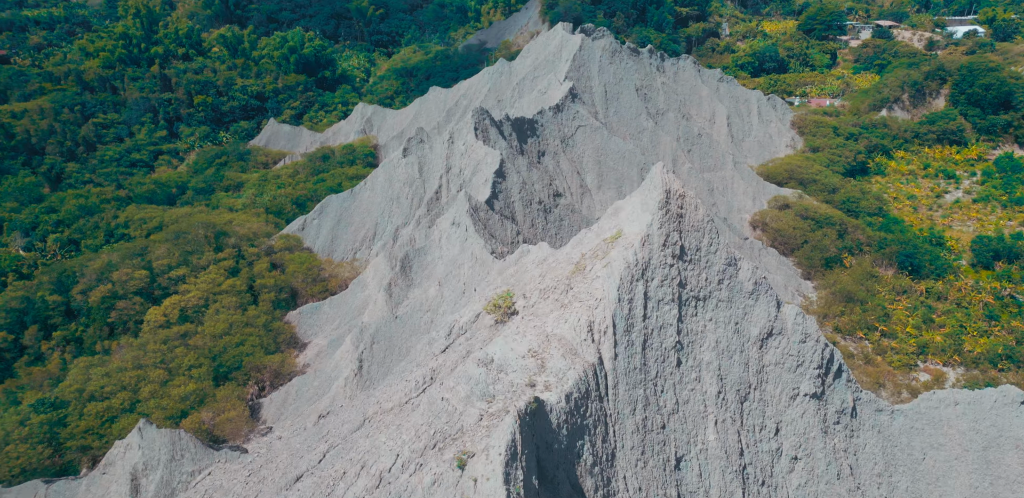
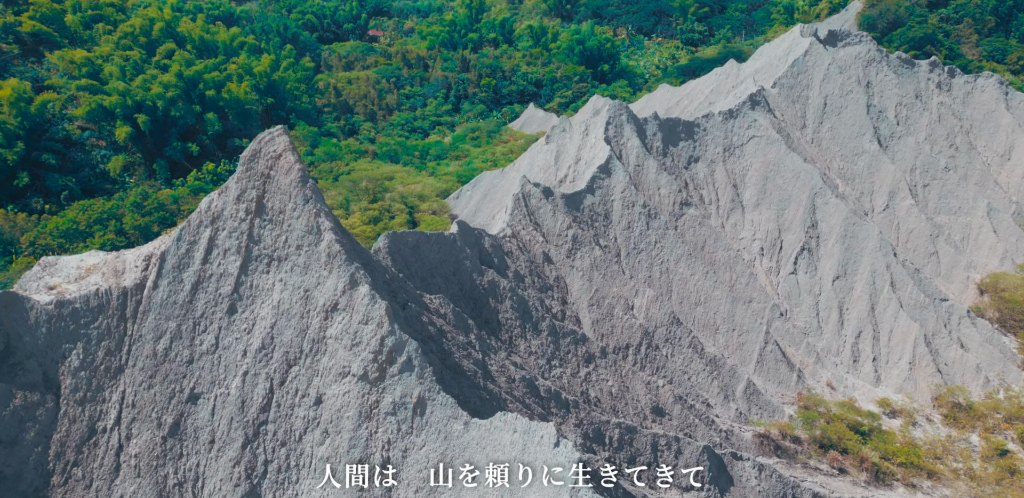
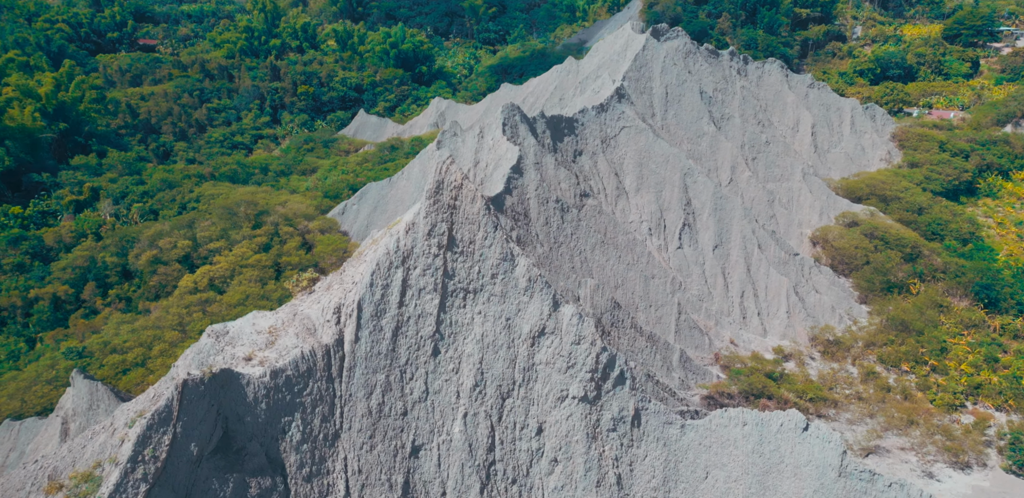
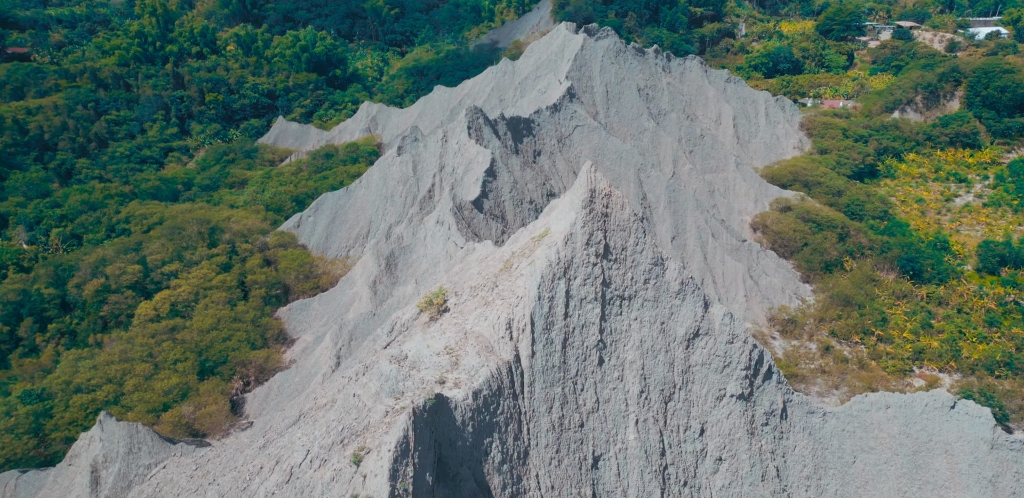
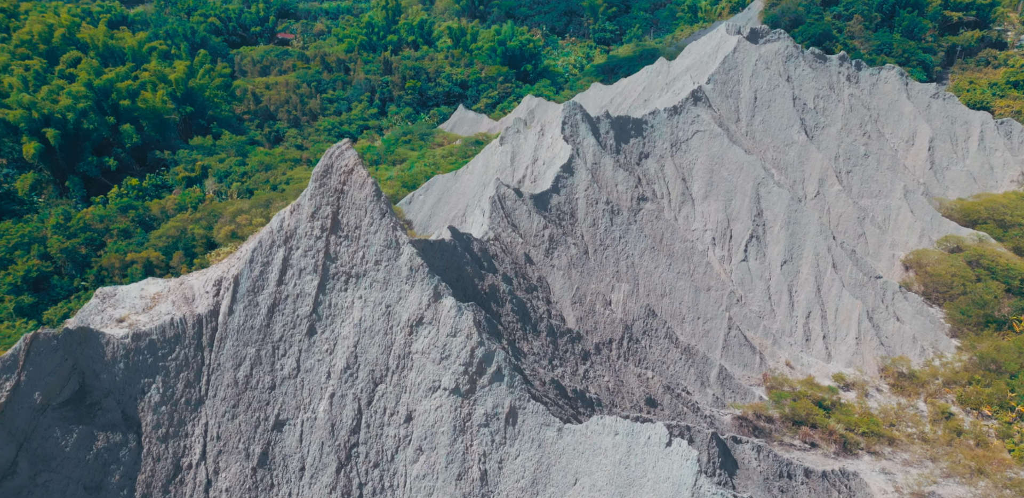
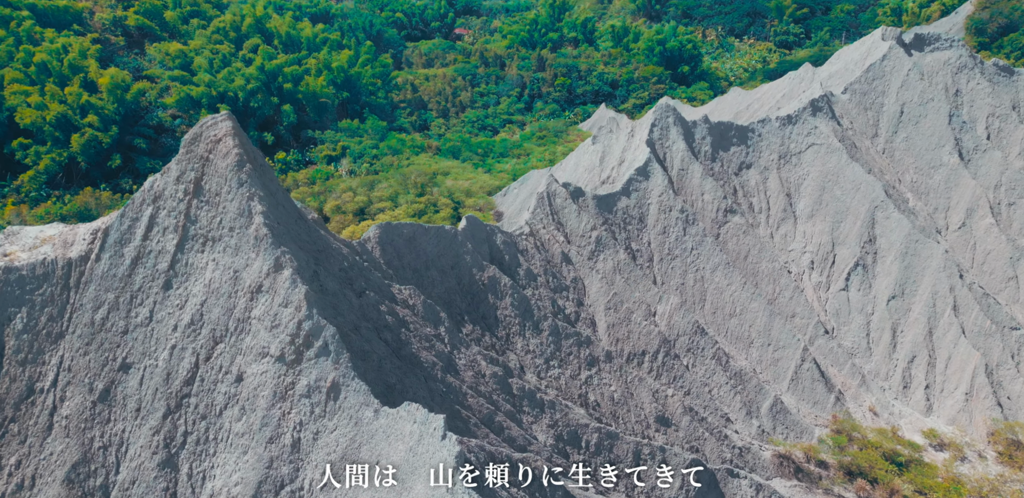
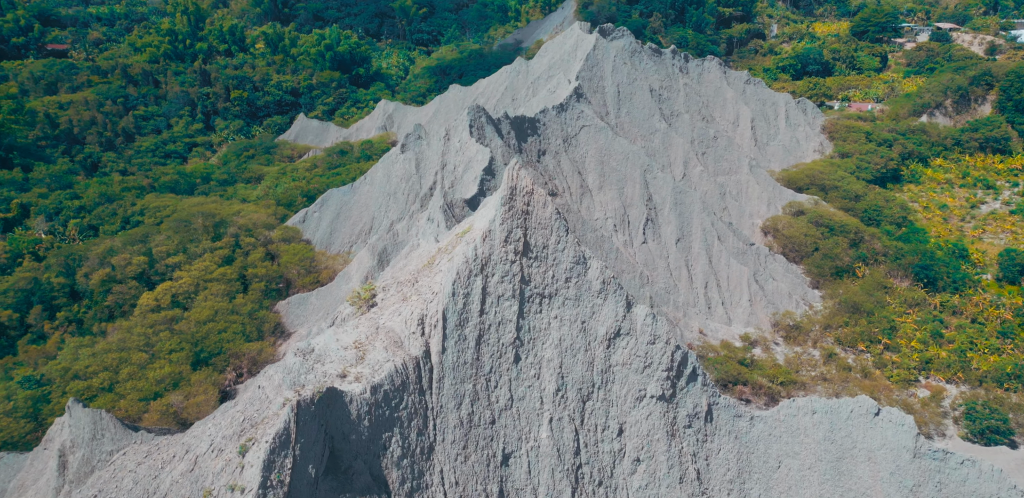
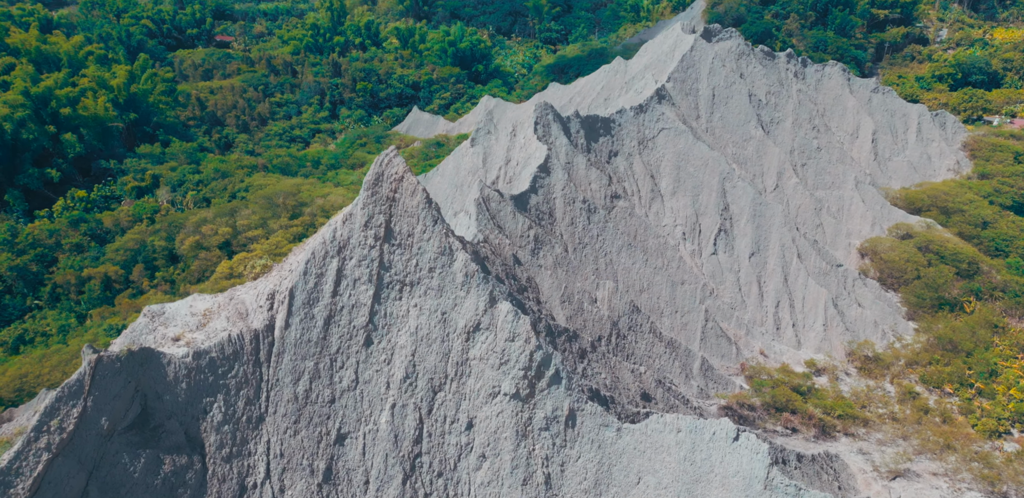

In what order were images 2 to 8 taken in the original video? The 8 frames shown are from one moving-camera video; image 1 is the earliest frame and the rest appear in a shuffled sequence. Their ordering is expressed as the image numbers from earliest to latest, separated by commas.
4, 7, 3, 8, 5, 2, 6
